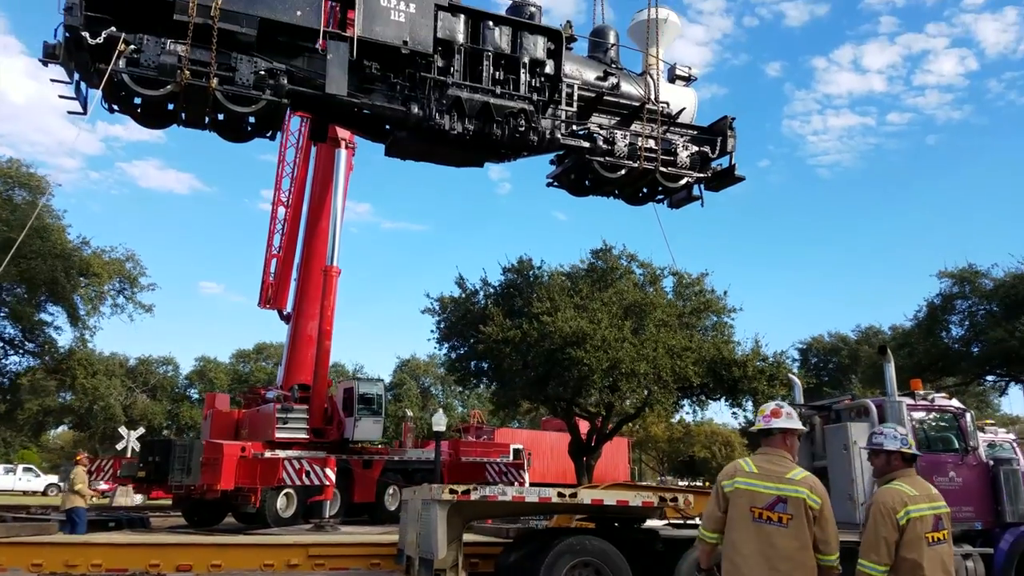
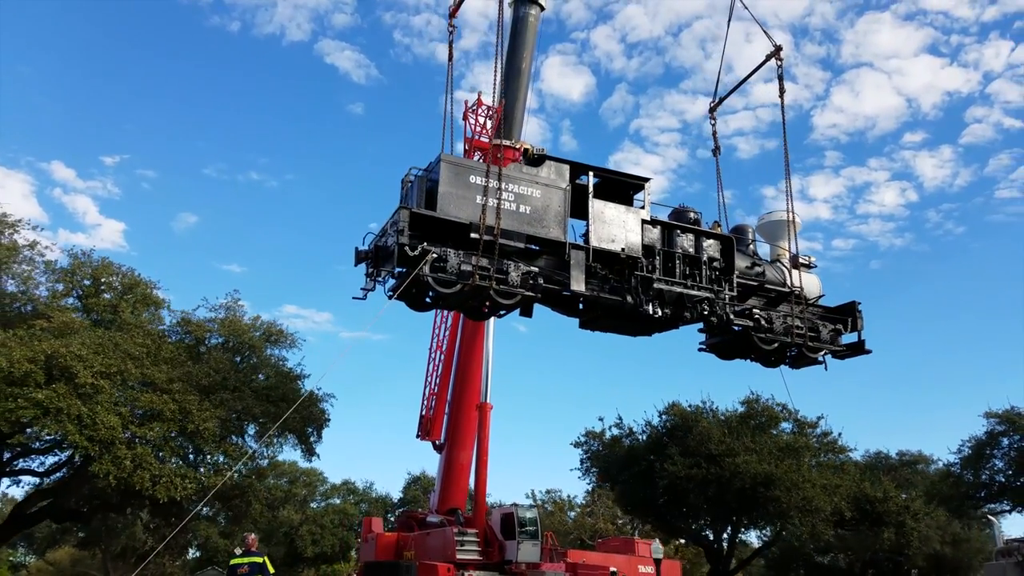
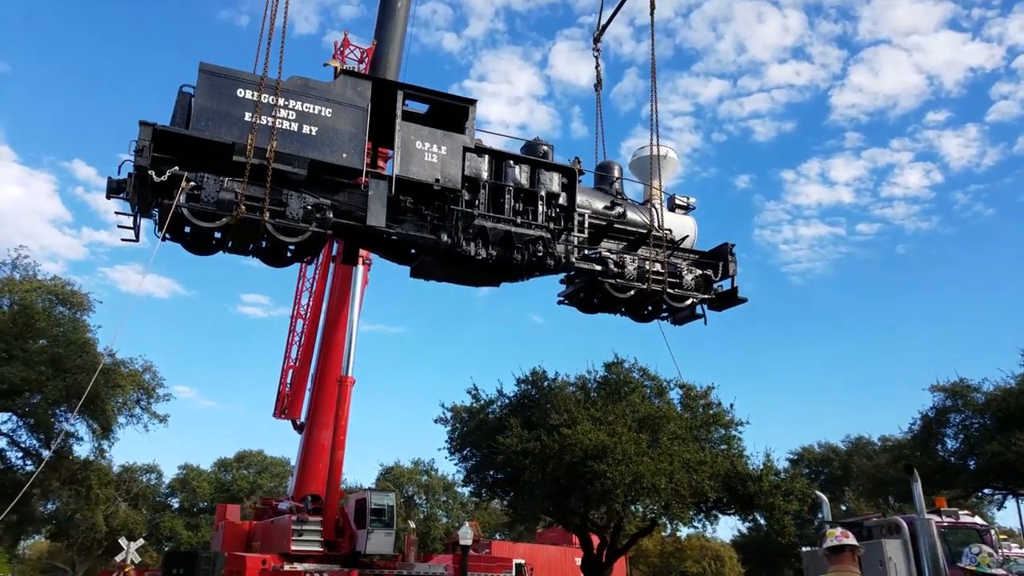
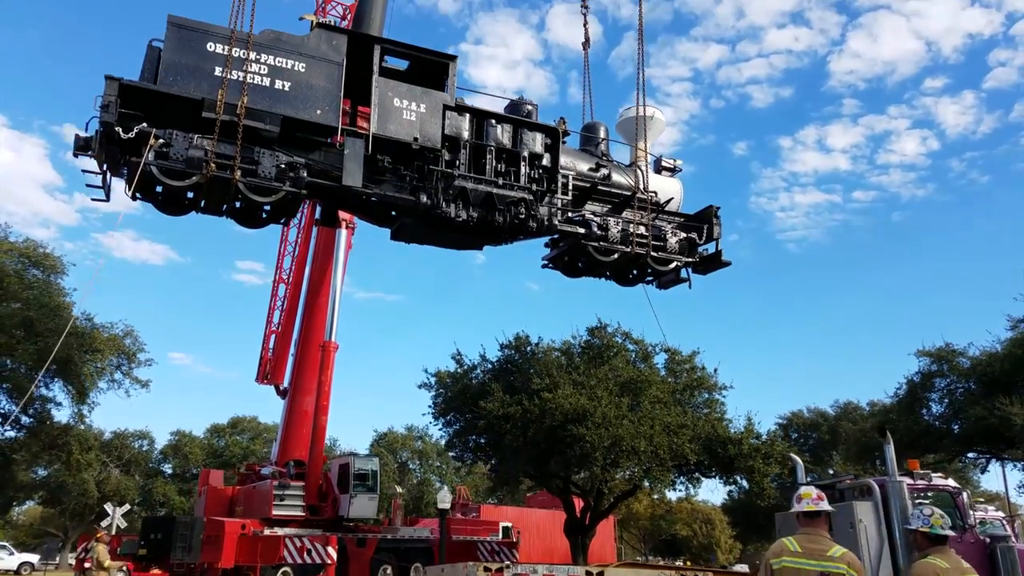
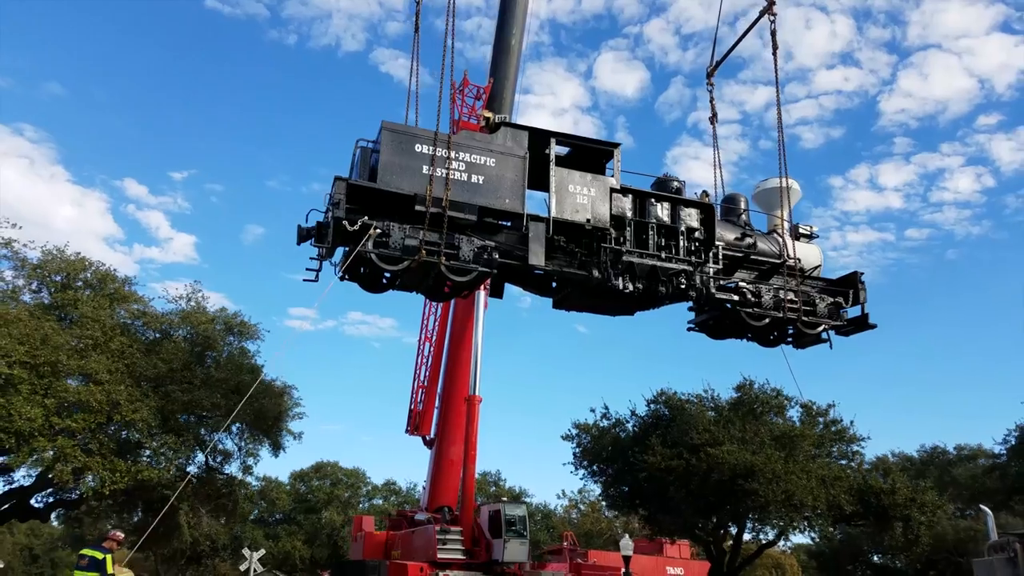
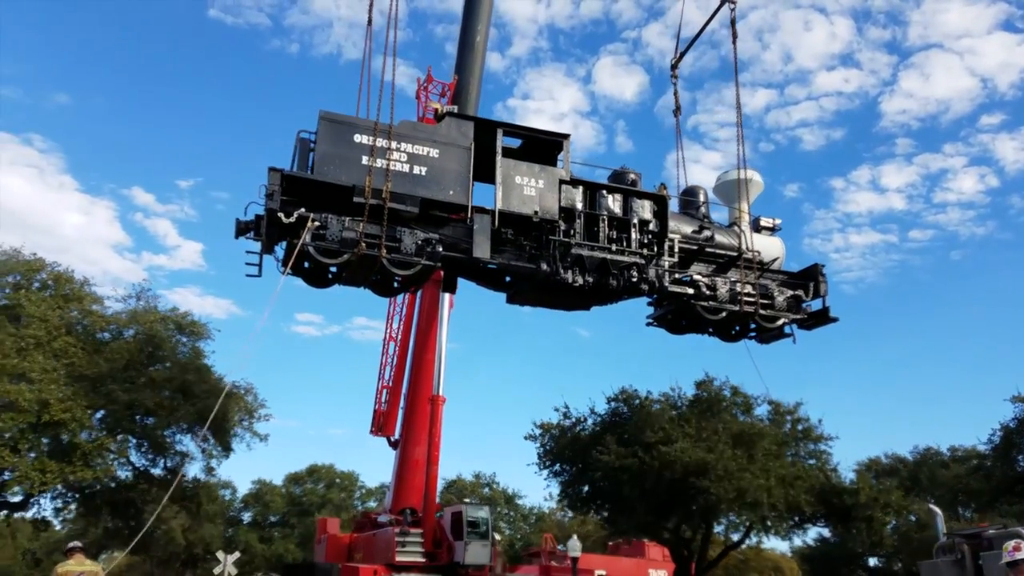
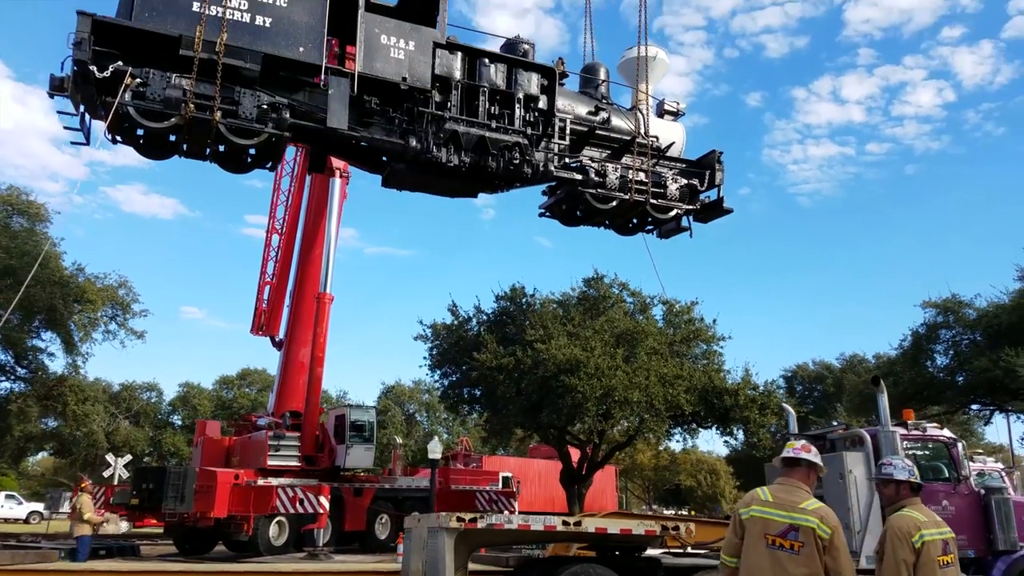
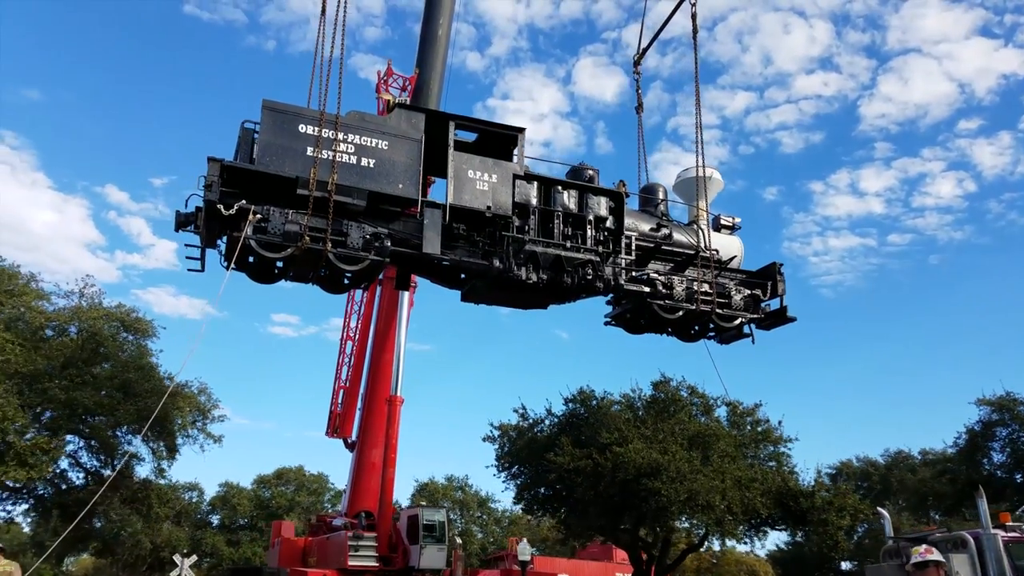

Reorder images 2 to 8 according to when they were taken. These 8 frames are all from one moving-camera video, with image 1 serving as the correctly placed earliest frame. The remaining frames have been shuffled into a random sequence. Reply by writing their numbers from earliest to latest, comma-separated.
7, 4, 3, 8, 6, 5, 2
